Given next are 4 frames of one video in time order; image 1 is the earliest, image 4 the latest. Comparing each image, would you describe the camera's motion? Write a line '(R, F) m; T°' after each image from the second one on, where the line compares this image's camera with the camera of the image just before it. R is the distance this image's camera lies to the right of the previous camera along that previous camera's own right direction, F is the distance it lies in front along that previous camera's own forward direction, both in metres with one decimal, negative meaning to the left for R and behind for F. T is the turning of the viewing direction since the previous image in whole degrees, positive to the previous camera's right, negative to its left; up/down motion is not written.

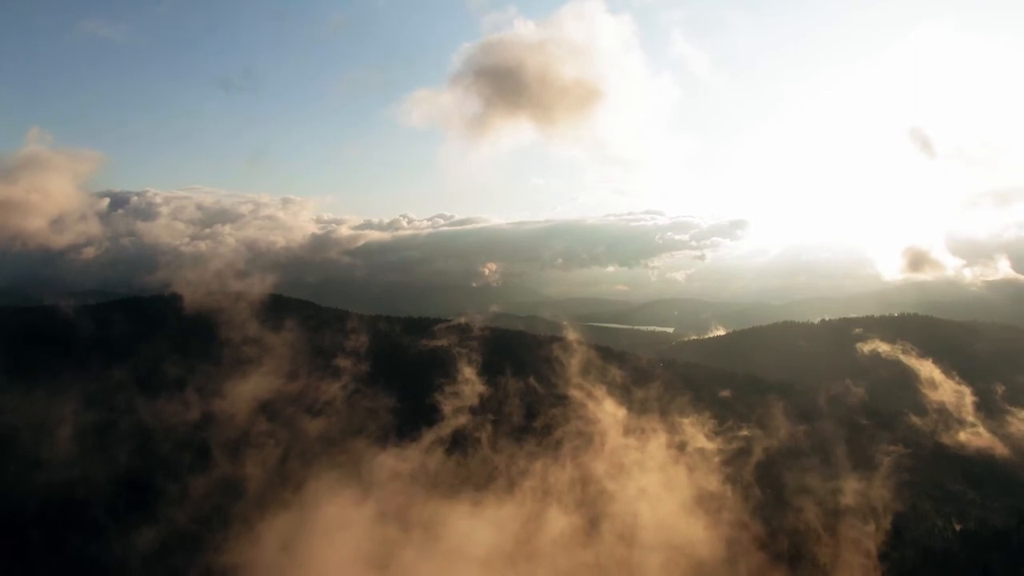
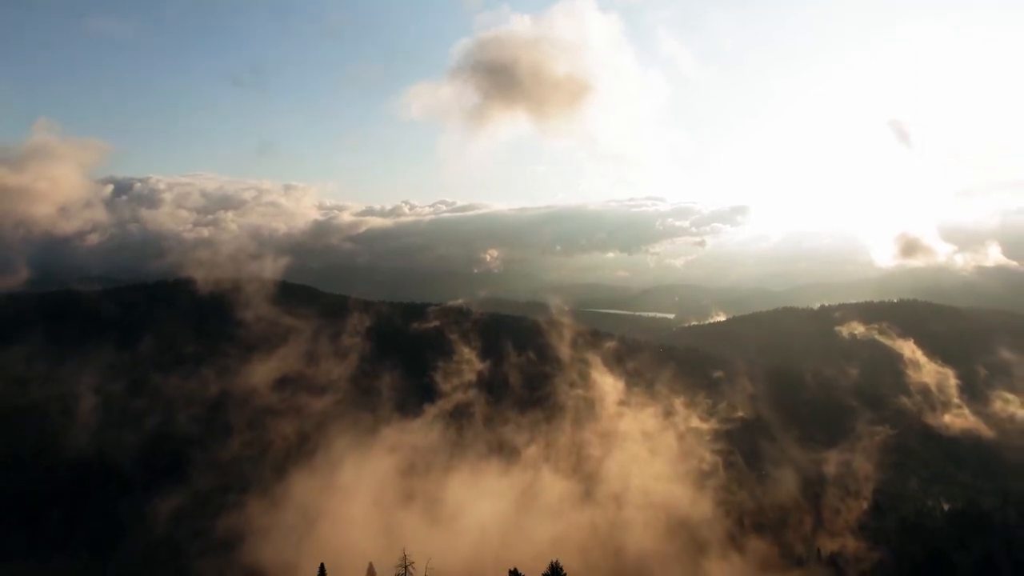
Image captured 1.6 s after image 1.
(+0.8, -8.3) m; 0°
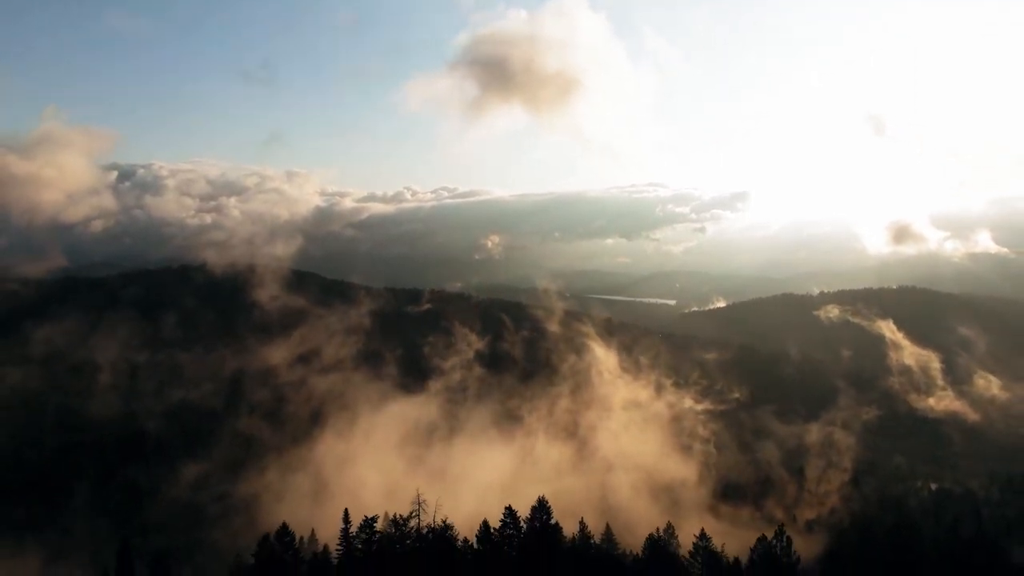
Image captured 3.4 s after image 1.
(+0.6, -9.6) m; 0°
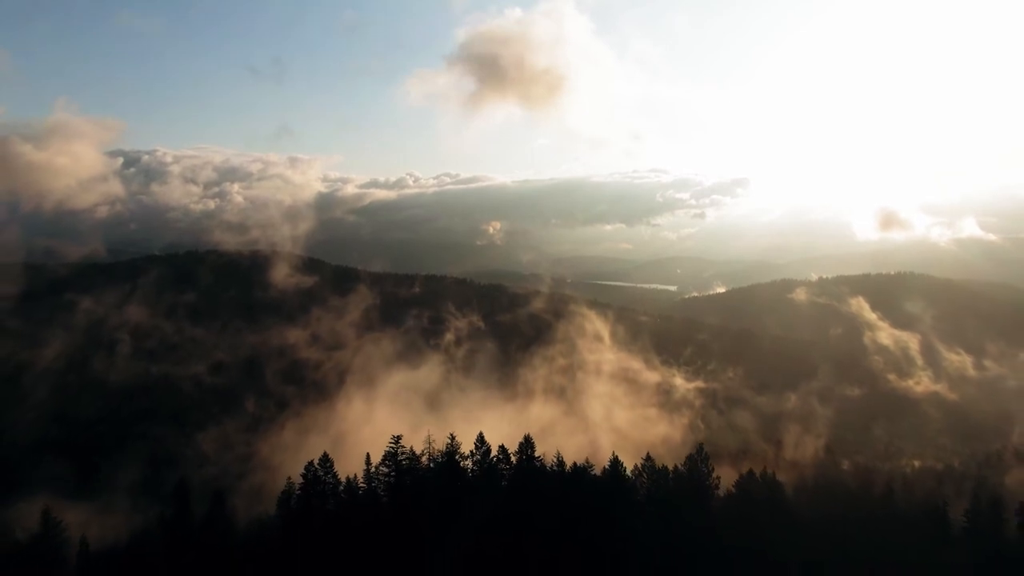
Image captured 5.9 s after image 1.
(+1.2, -13.7) m; 0°
